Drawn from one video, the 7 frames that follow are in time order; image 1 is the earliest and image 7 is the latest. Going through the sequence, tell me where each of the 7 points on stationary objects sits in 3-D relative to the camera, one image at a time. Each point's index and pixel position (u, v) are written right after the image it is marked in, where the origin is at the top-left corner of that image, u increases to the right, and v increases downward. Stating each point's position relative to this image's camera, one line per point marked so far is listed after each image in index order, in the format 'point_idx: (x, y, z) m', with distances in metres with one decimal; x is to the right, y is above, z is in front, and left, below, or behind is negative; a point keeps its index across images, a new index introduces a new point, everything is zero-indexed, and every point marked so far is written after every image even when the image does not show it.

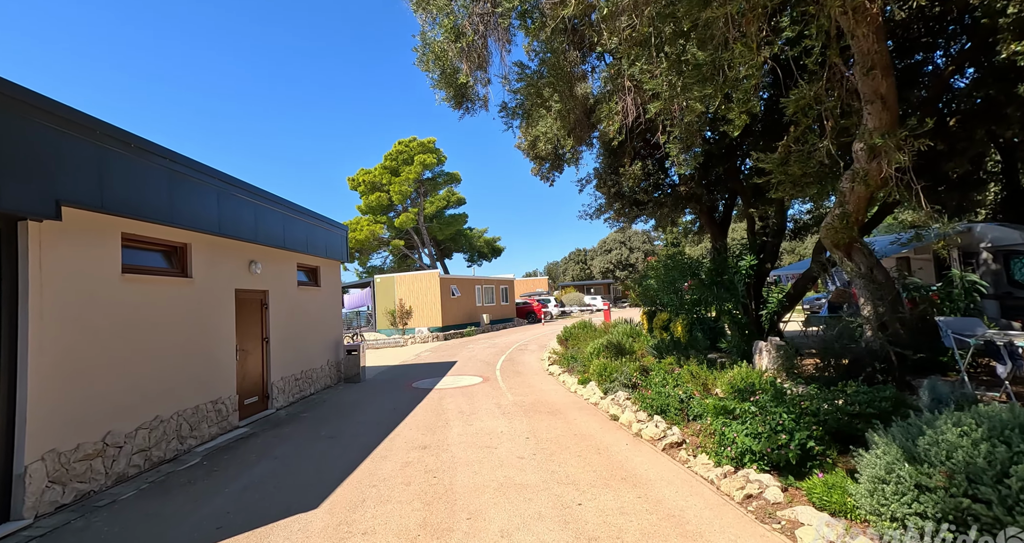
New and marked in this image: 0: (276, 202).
0: (-4.5, +1.3, +8.7) m
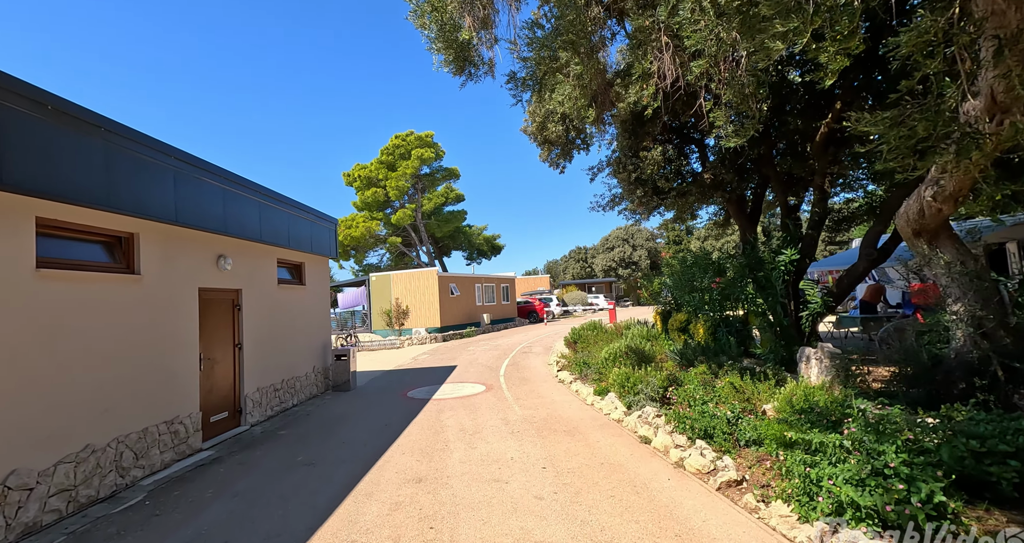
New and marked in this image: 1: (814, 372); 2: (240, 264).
0: (-4.4, +1.4, +7.6) m
1: (+4.2, -1.4, +6.4) m
2: (-4.5, +0.1, +7.5) m
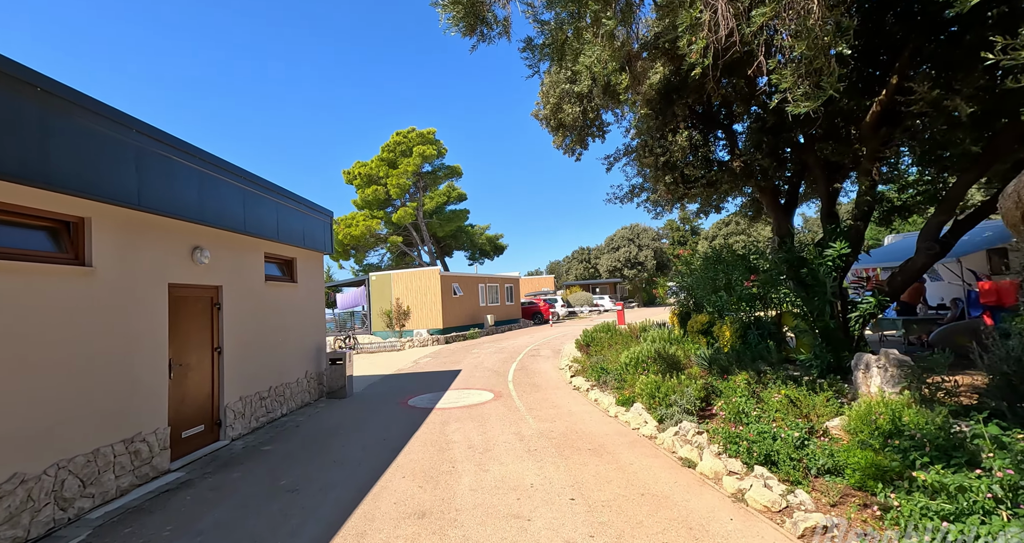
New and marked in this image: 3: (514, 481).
0: (-4.1, +1.5, +6.8) m
1: (+4.4, -1.3, +5.5) m
2: (-4.3, +0.2, +6.7) m
3: (0.0, -2.2, +4.7) m
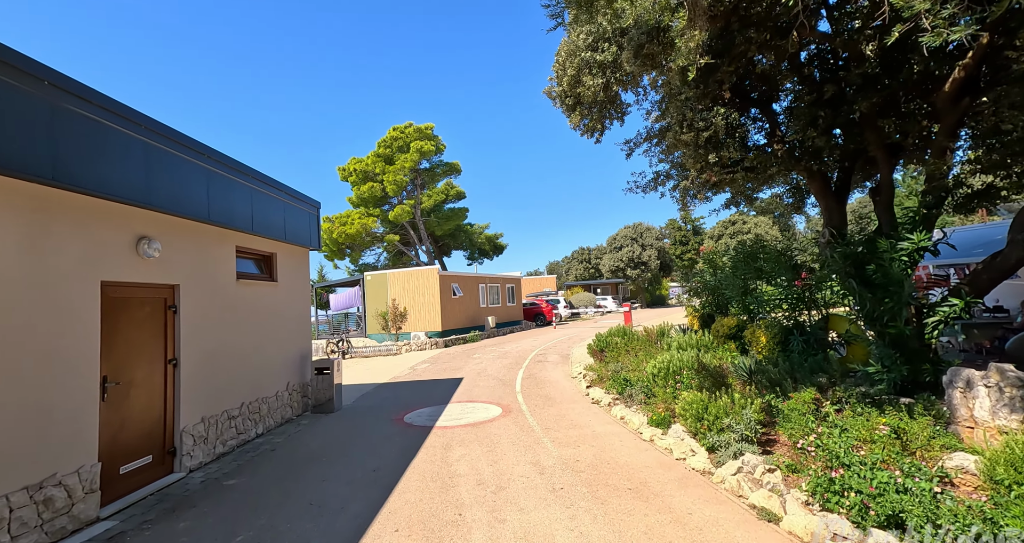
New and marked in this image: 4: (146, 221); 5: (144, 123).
0: (-3.9, +1.5, +5.6) m
1: (+4.6, -1.3, +4.4) m
2: (-4.1, +0.3, +5.5) m
3: (+0.2, -2.1, +3.6) m
4: (-4.1, +0.6, +5.1) m
5: (-3.9, +1.6, +4.9) m
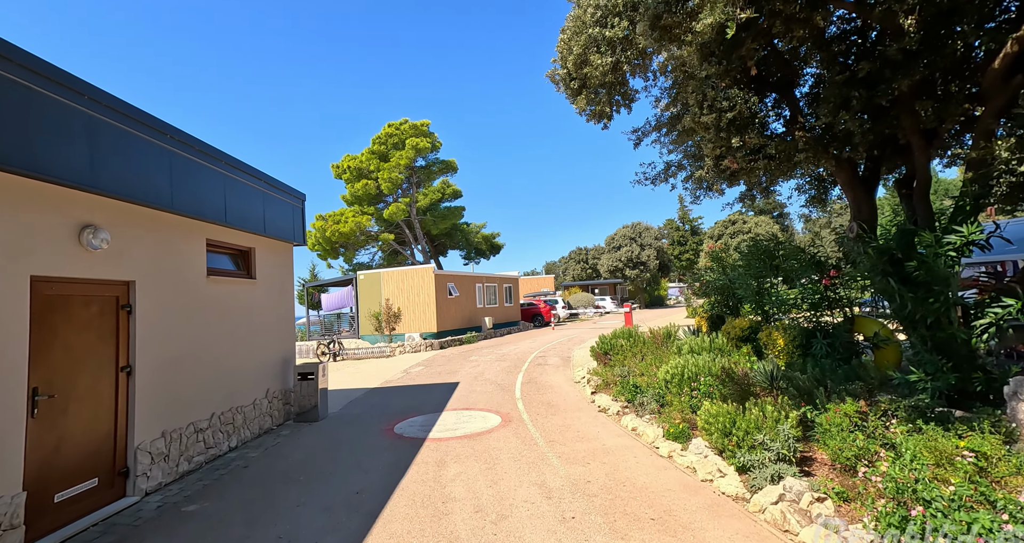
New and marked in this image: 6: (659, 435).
0: (-3.9, +1.6, +5.0) m
1: (+4.7, -1.2, +3.8) m
2: (-4.0, +0.3, +4.8) m
3: (+0.3, -2.1, +2.9) m
4: (-4.0, +0.6, +4.4) m
5: (-3.9, +1.7, +4.2) m
6: (+1.9, -2.1, +5.8) m
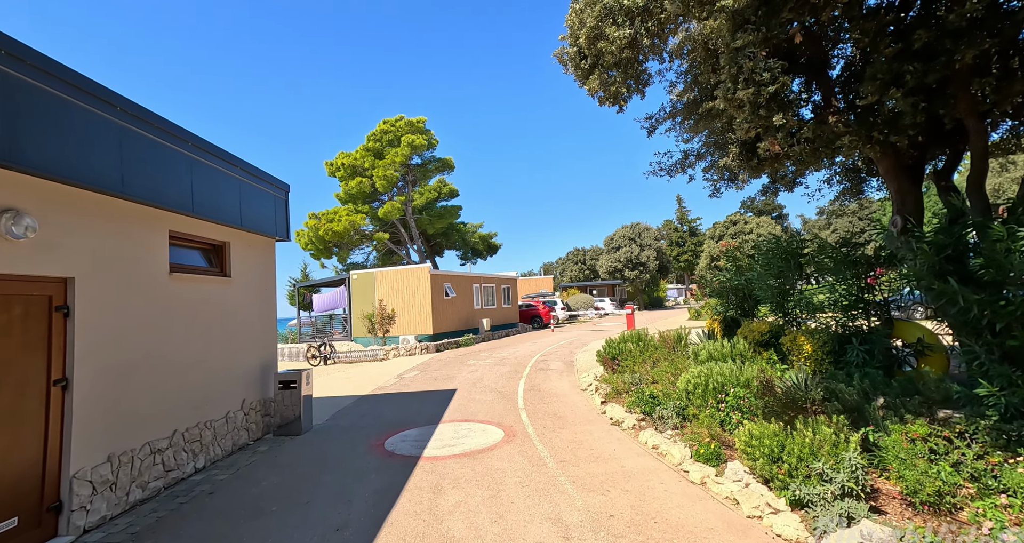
0: (-3.8, +1.6, +4.2) m
1: (+4.7, -1.2, +3.1) m
2: (-3.9, +0.4, +4.1) m
3: (+0.4, -2.0, +2.2) m
4: (-4.0, +0.7, +3.6) m
5: (-3.8, +1.7, +3.5) m
6: (+1.9, -2.1, +5.1) m
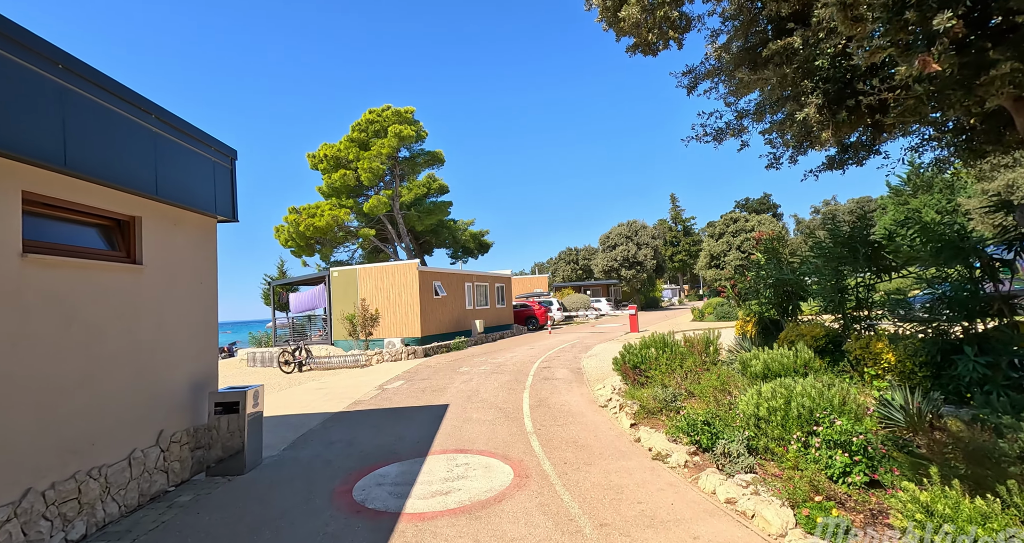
0: (-3.6, +1.8, +2.5) m
1: (+5.0, -1.1, +1.6) m
2: (-3.7, +0.5, +2.4) m
3: (+0.6, -1.9, +0.6) m
4: (-3.7, +0.8, +1.9) m
5: (-3.6, +1.9, +1.7) m
6: (+2.1, -1.9, +3.5) m
